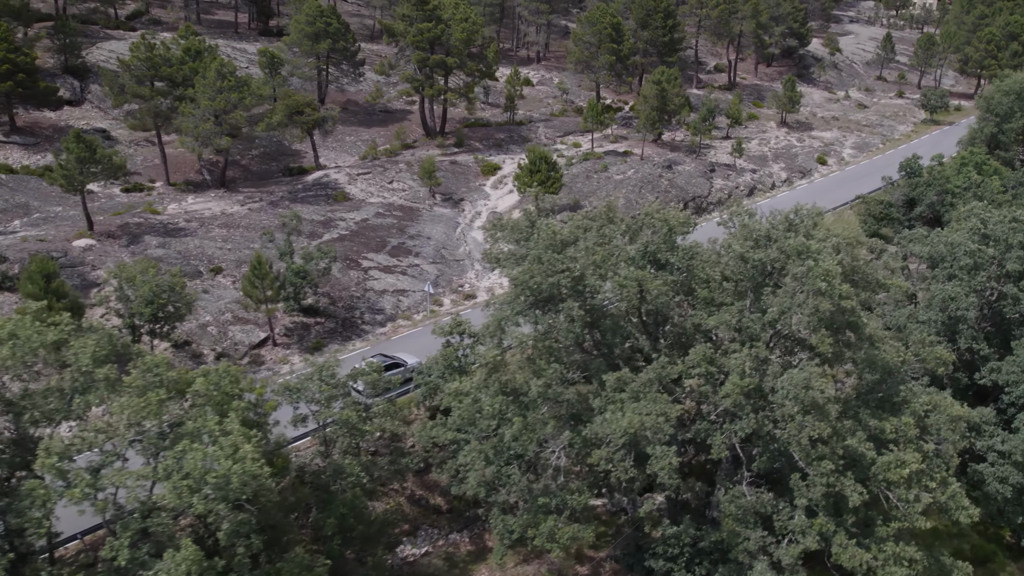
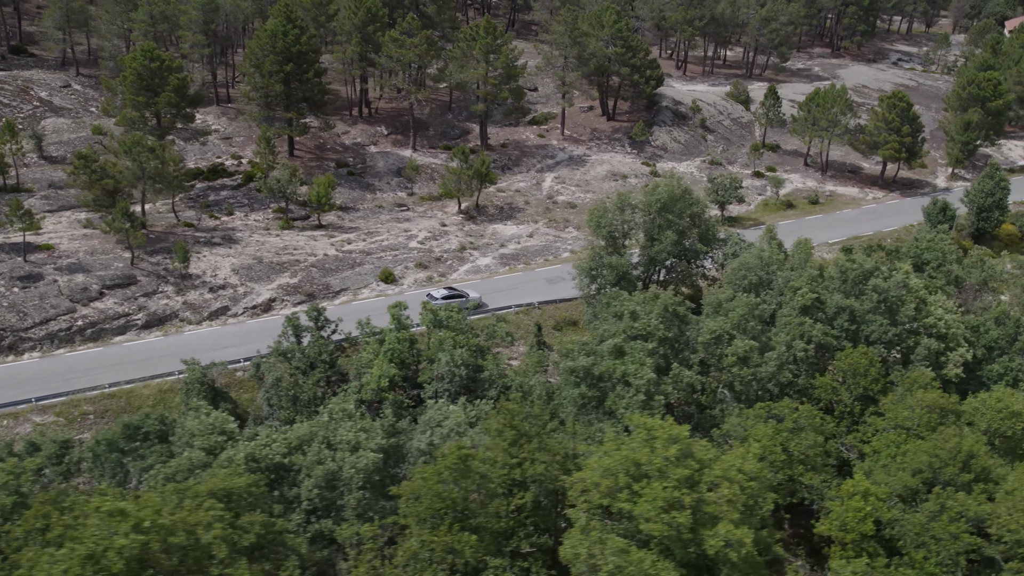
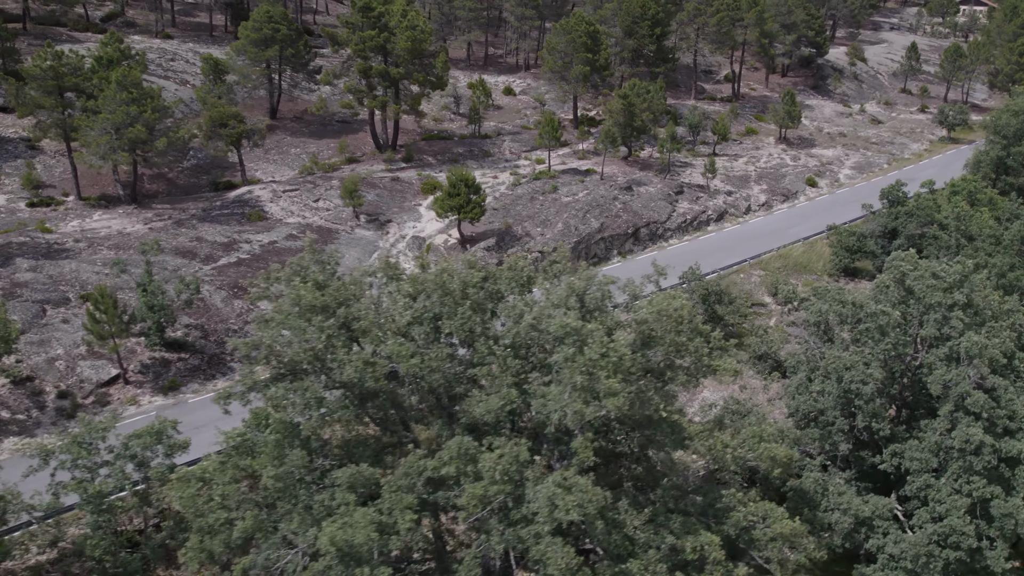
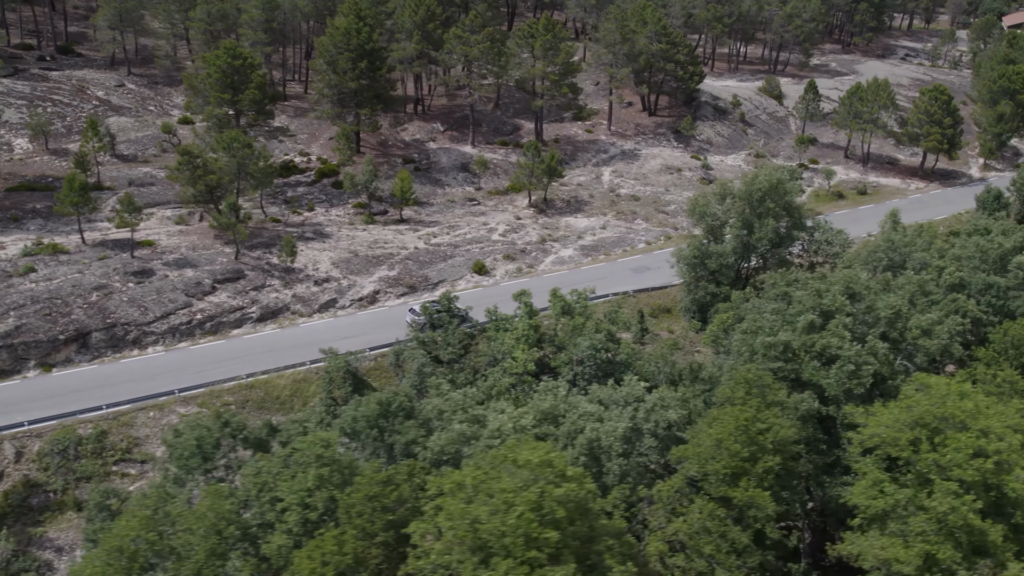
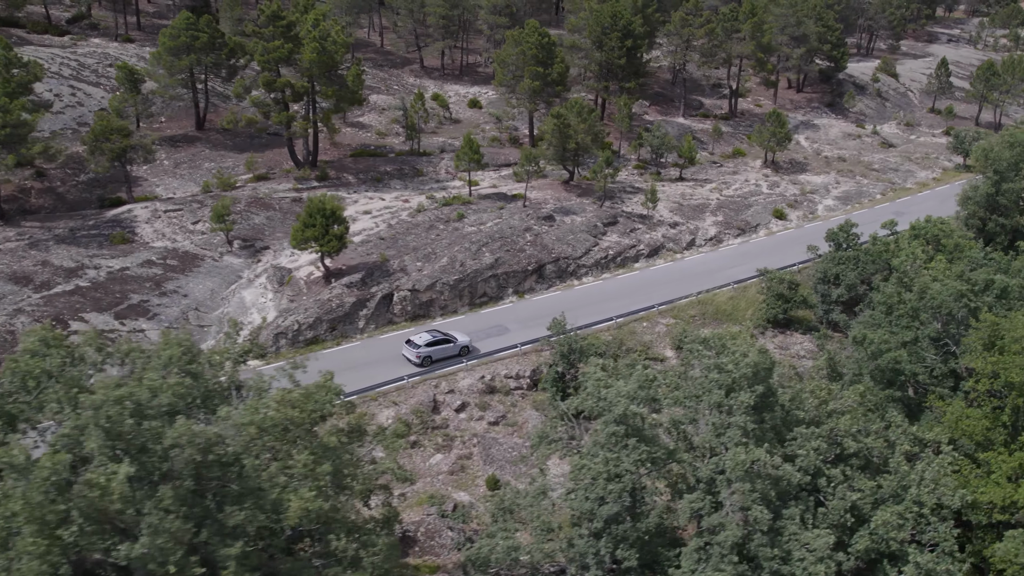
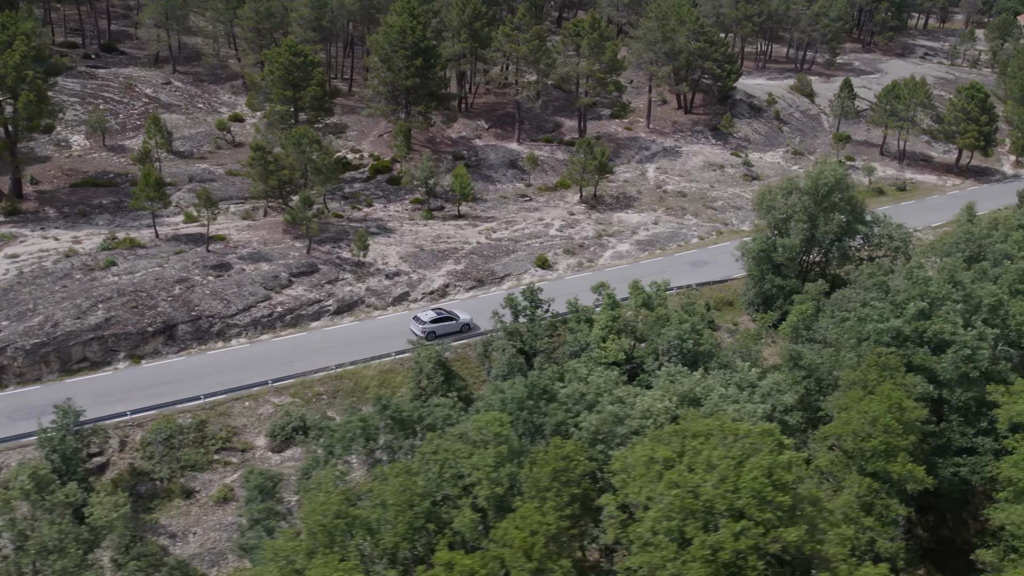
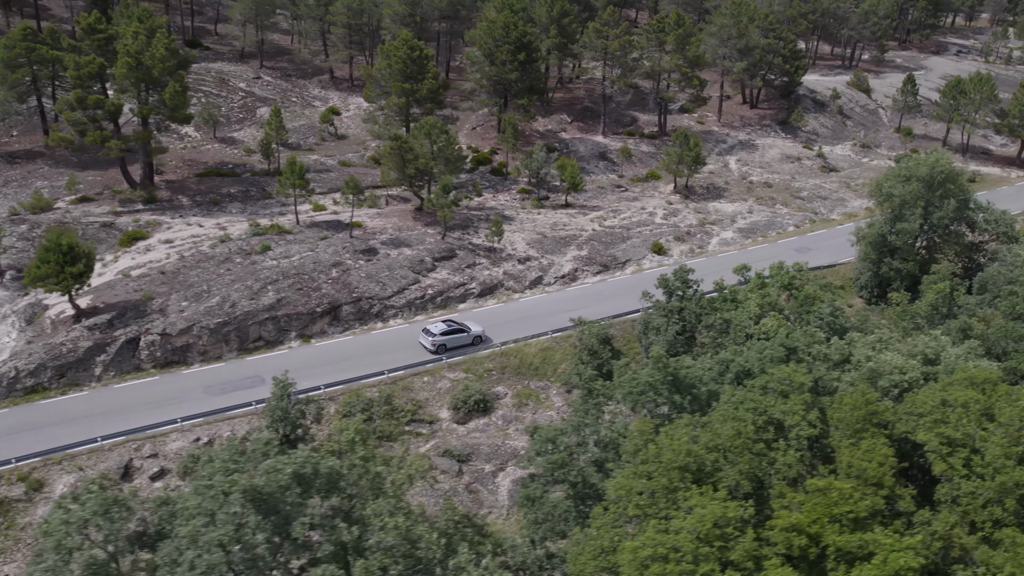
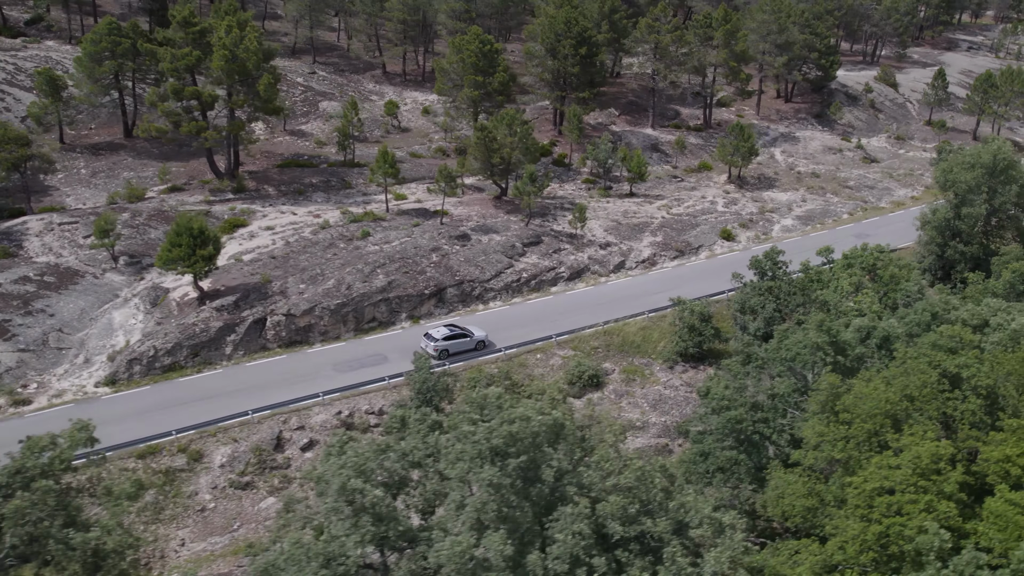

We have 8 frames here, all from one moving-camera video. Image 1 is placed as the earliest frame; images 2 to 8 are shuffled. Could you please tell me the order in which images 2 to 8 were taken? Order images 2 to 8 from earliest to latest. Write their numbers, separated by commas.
3, 5, 8, 7, 6, 4, 2
